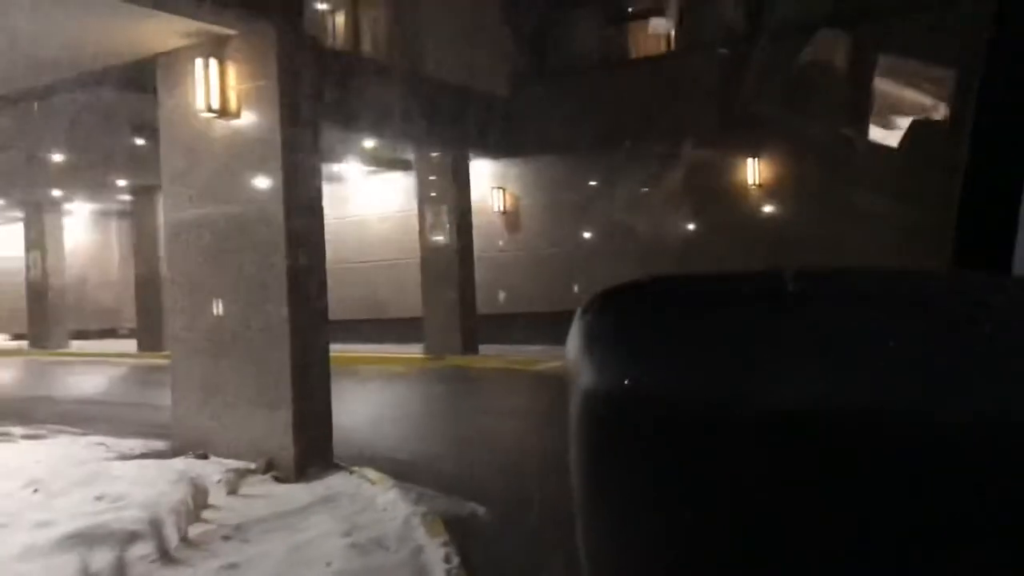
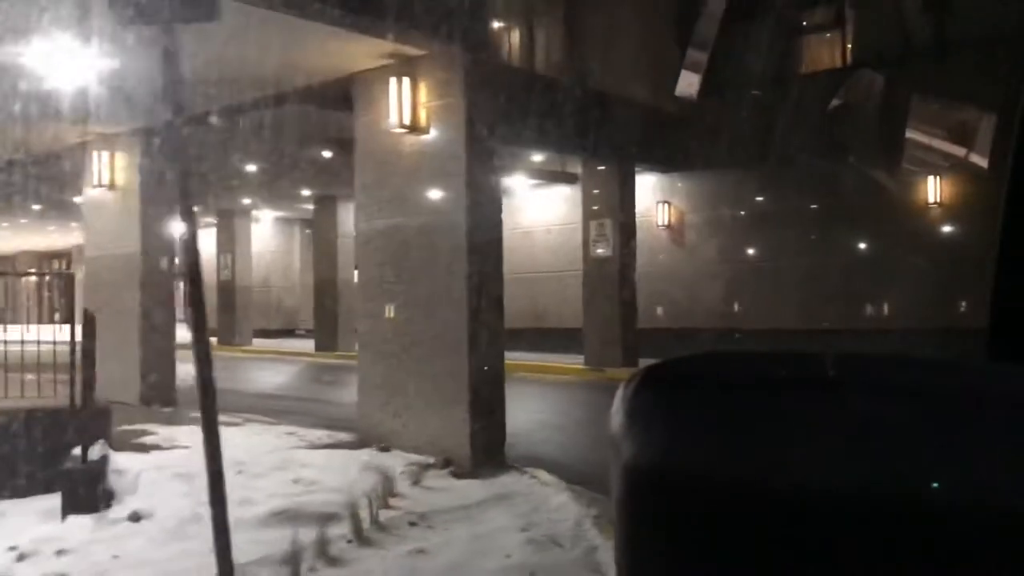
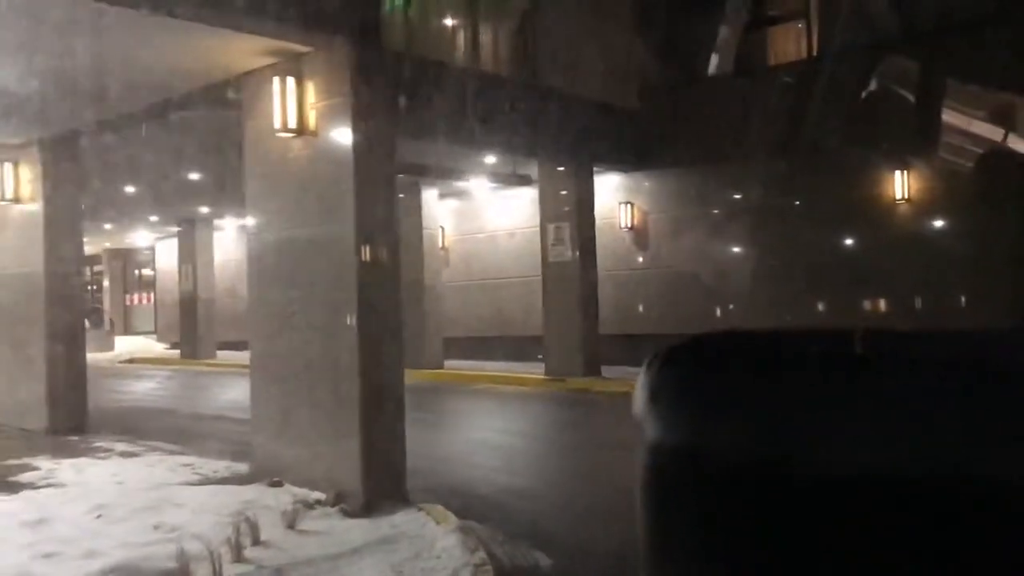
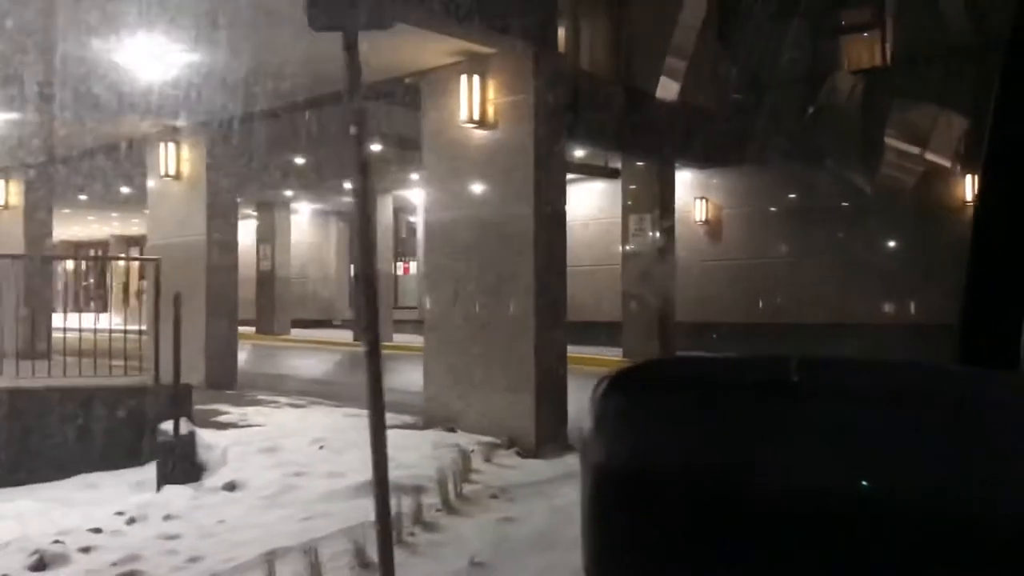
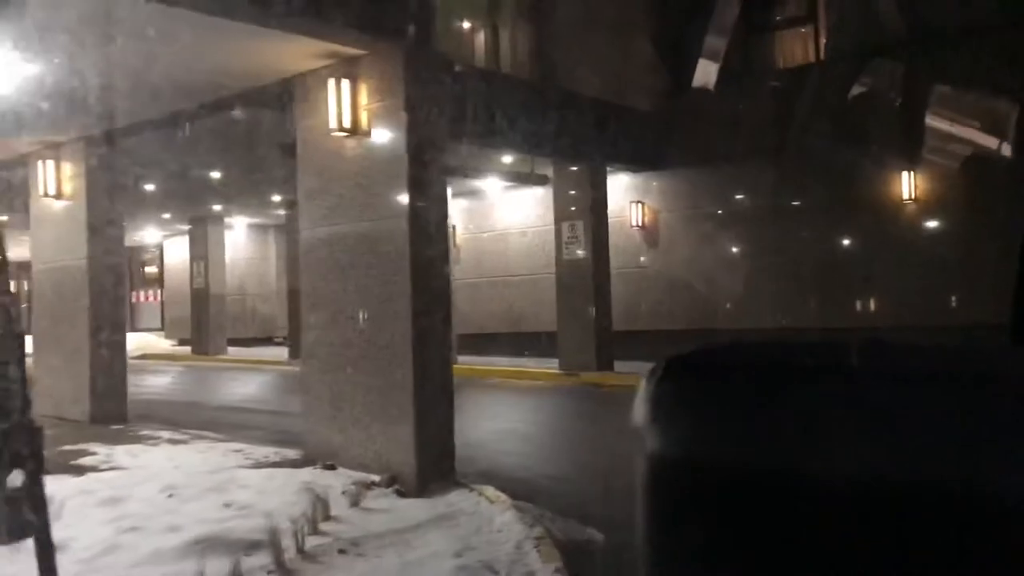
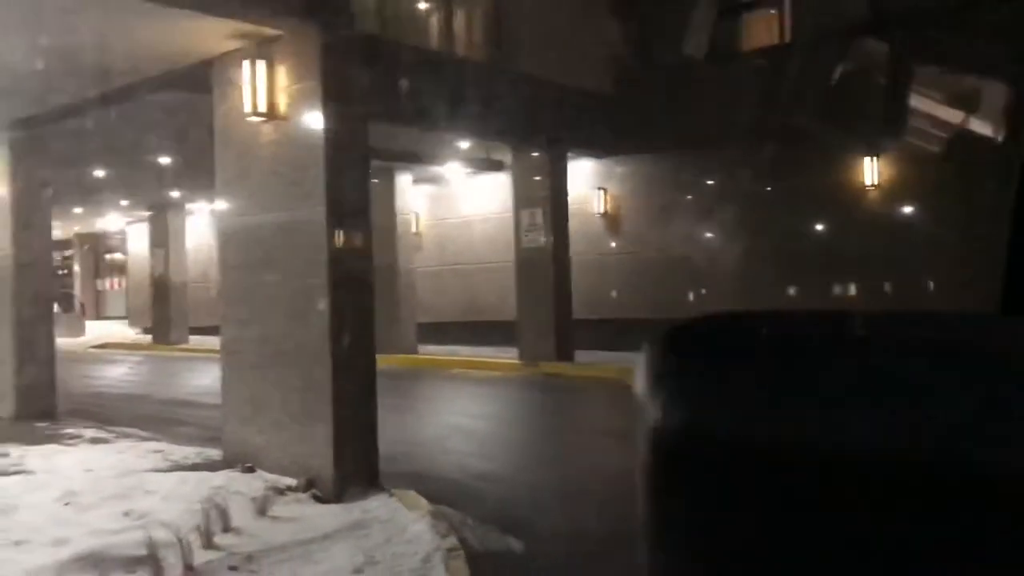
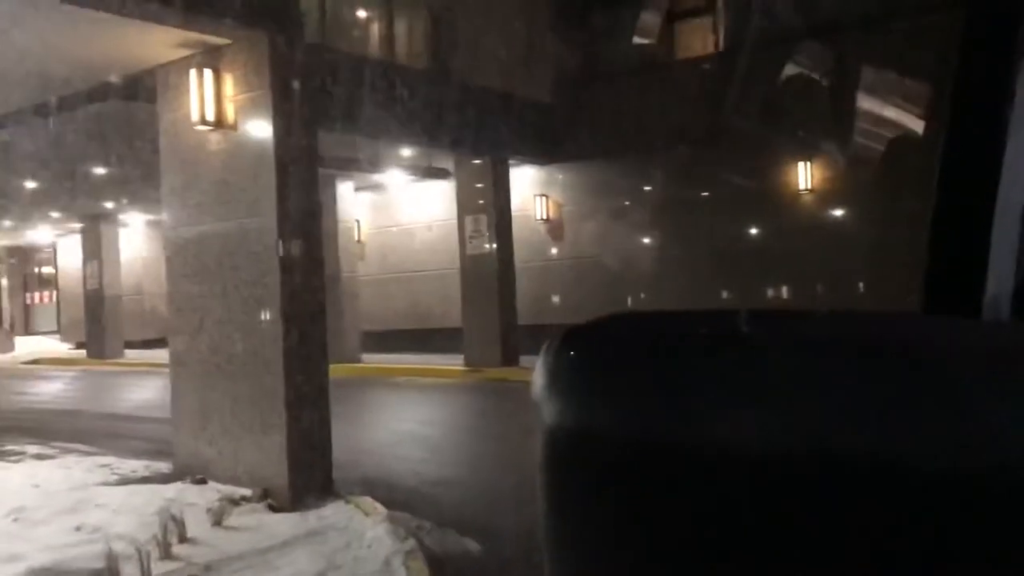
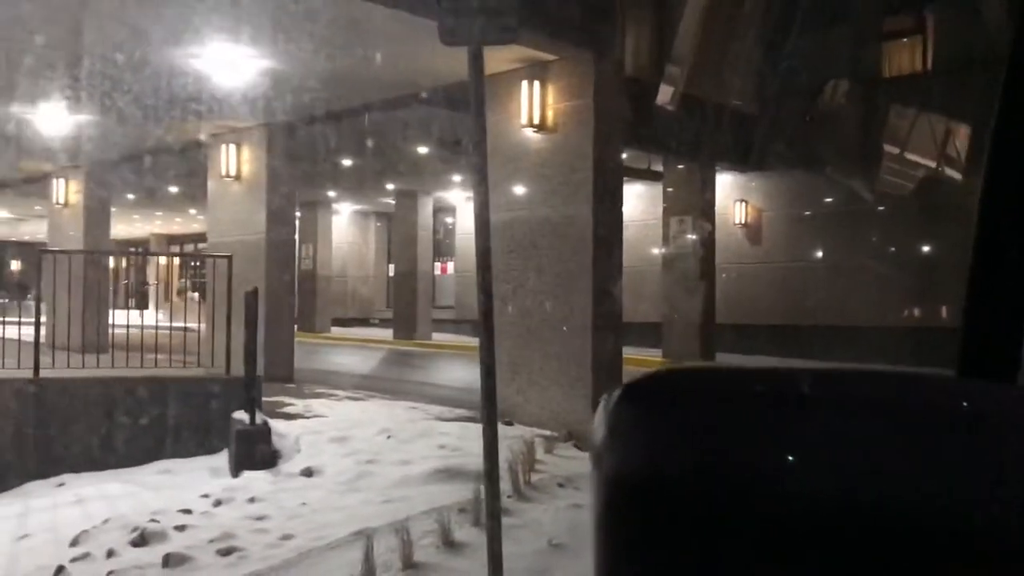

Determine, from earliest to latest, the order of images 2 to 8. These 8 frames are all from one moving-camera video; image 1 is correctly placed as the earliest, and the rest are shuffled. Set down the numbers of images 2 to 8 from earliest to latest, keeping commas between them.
7, 6, 3, 5, 2, 4, 8
